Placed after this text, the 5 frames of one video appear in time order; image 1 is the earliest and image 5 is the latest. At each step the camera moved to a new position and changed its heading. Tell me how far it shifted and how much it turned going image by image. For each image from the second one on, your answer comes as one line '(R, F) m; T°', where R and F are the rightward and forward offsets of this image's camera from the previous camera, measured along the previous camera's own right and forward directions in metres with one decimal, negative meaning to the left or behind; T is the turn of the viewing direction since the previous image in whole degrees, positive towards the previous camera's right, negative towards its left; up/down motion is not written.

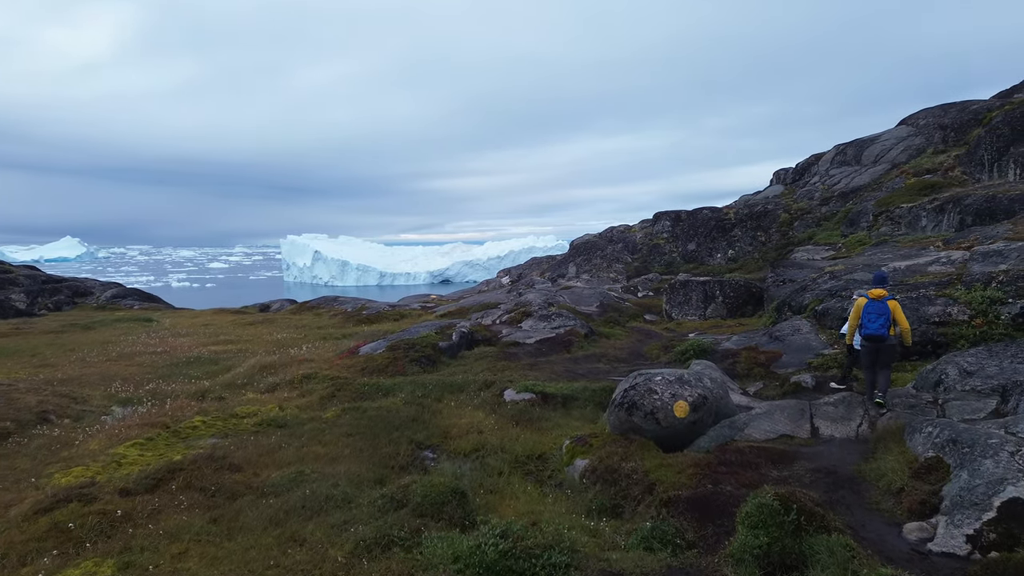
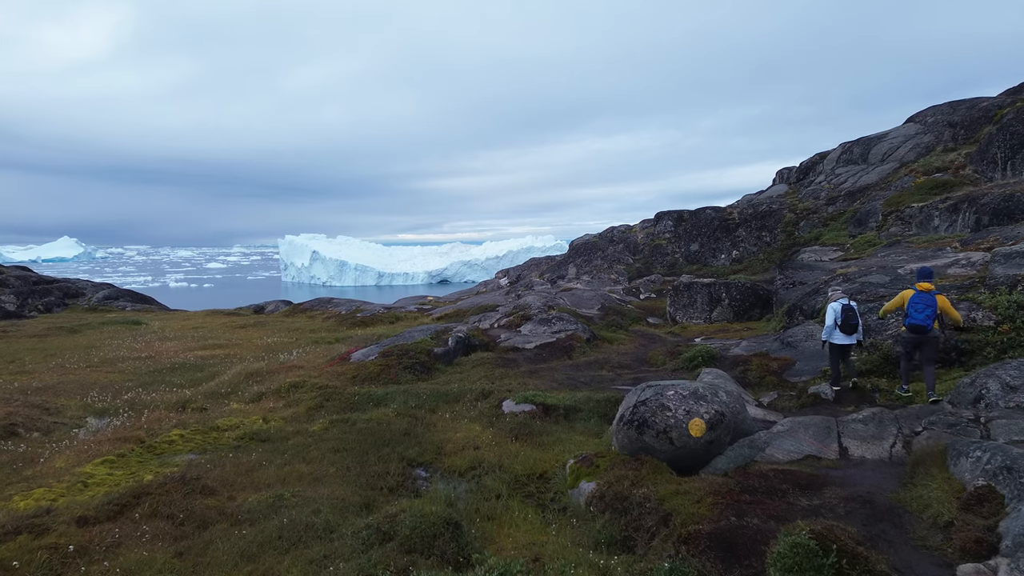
(0.0, +1.1) m; 0°
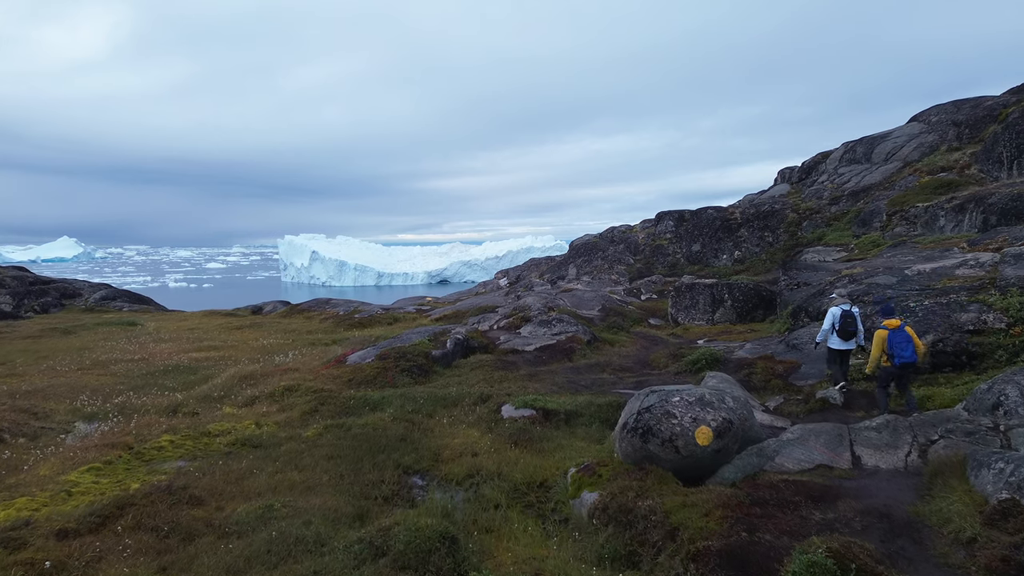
(0.0, +0.4) m; 0°
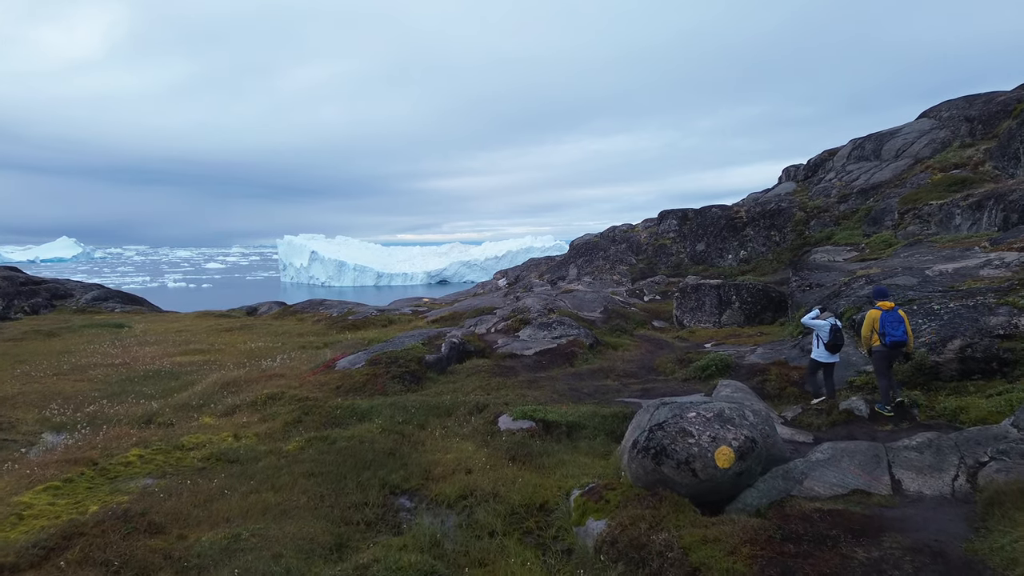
(+0.1, +1.2) m; 0°
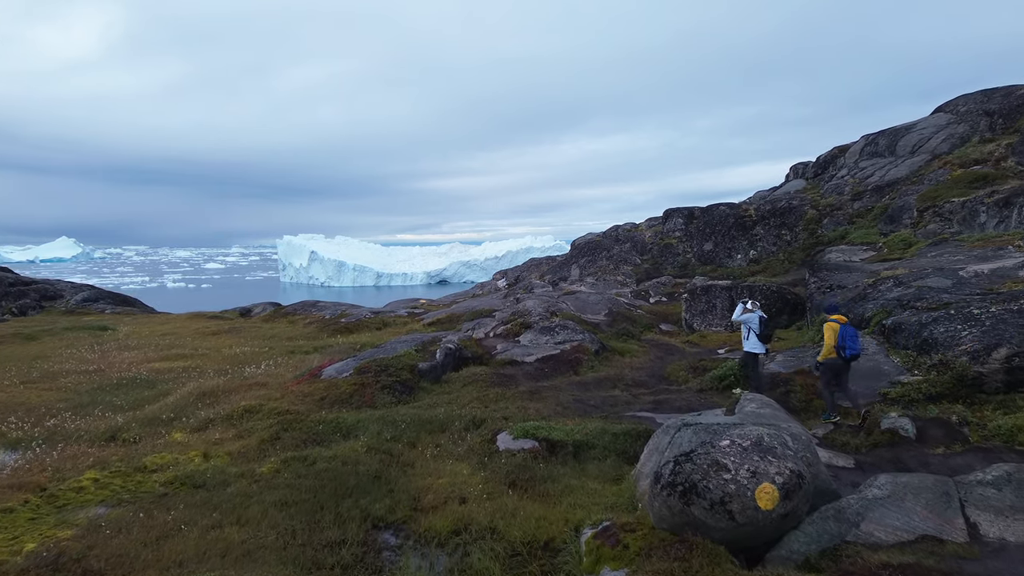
(0.0, +1.5) m; 0°
